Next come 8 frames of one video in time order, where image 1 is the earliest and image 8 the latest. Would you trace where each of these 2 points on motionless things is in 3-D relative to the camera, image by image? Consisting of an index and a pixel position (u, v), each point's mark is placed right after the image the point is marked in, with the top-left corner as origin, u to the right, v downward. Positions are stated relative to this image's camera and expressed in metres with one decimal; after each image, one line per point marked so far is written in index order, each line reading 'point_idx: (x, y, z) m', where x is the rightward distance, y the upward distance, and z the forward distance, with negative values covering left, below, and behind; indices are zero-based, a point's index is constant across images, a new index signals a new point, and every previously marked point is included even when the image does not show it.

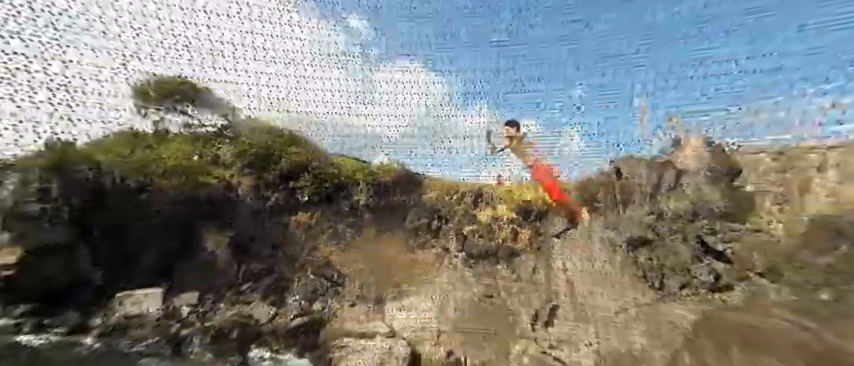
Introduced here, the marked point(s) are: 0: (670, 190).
0: (+6.2, -0.2, +8.5) m
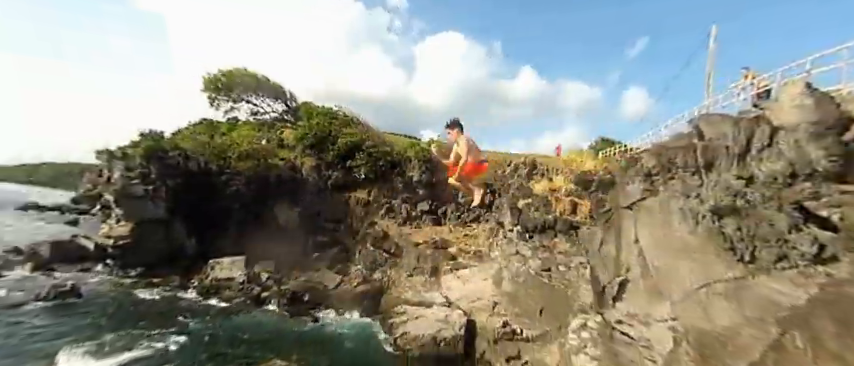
0: (+7.5, +0.7, +7.4) m
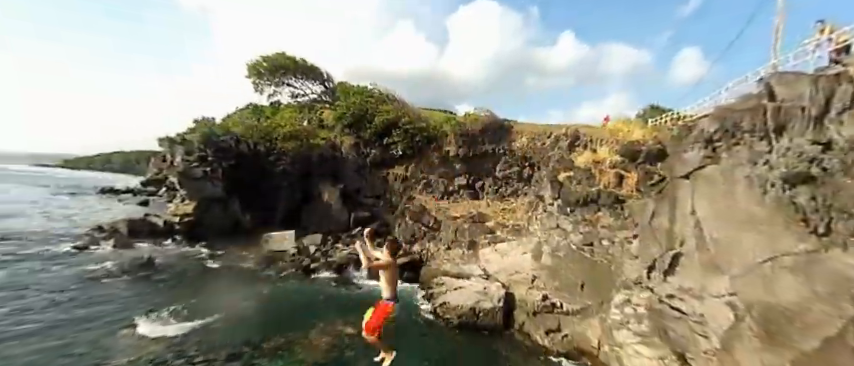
0: (+8.4, +1.4, +6.6) m
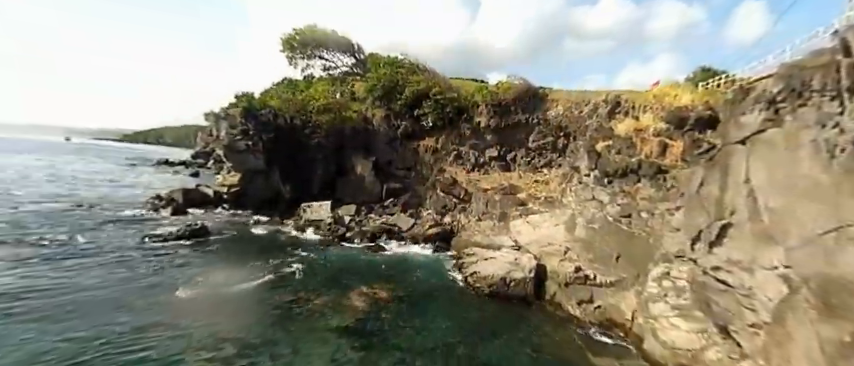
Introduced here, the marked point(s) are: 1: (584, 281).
0: (+9.0, +2.1, +5.7) m
1: (+7.9, -4.9, +16.5) m
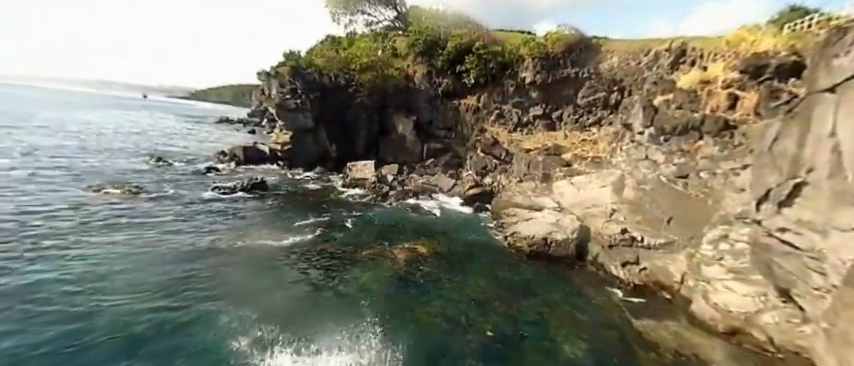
0: (+9.8, +2.8, +4.5) m
1: (+9.9, -2.9, +16.1) m
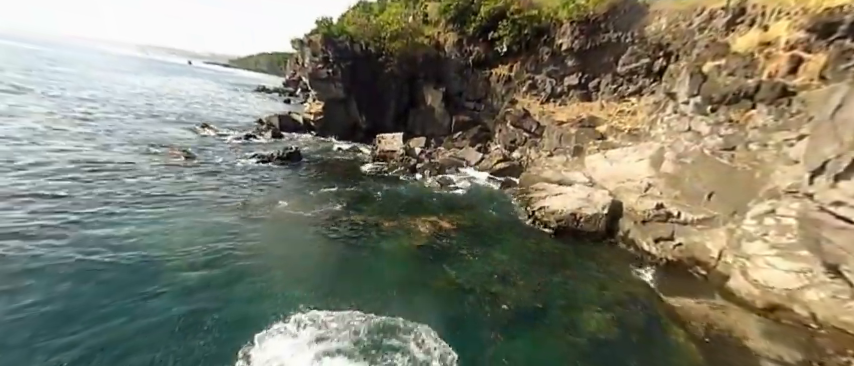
0: (+10.3, +3.3, +3.7) m
1: (+11.2, -1.6, +15.6) m
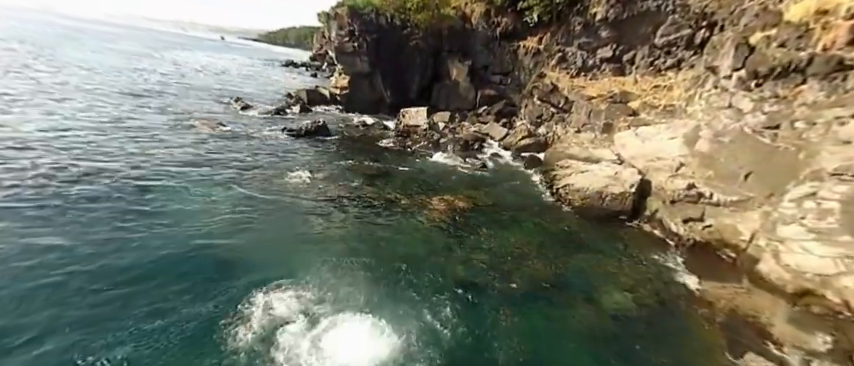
0: (+10.7, +3.3, +3.0) m
1: (+12.3, -0.6, +15.1) m
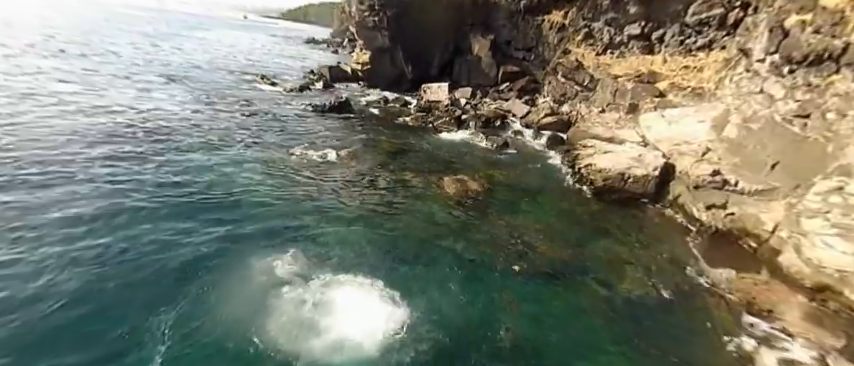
0: (+10.4, +2.9, +2.5) m
1: (+12.8, -0.1, +14.8) m
